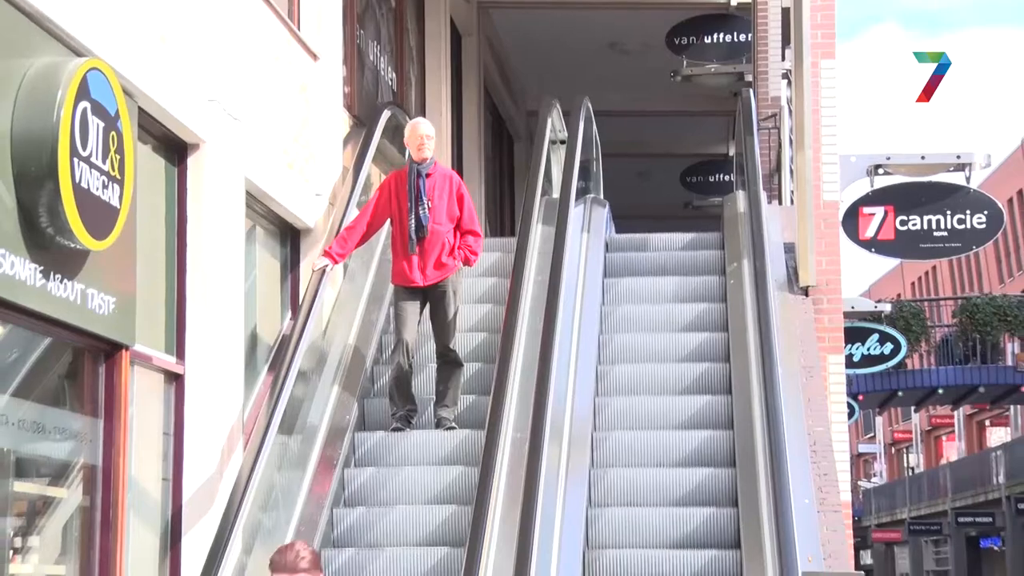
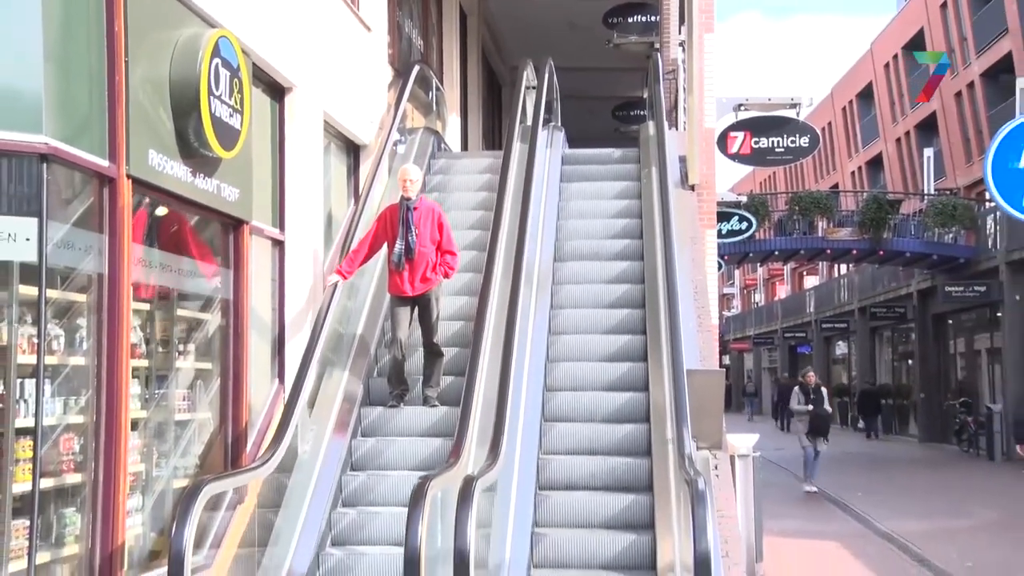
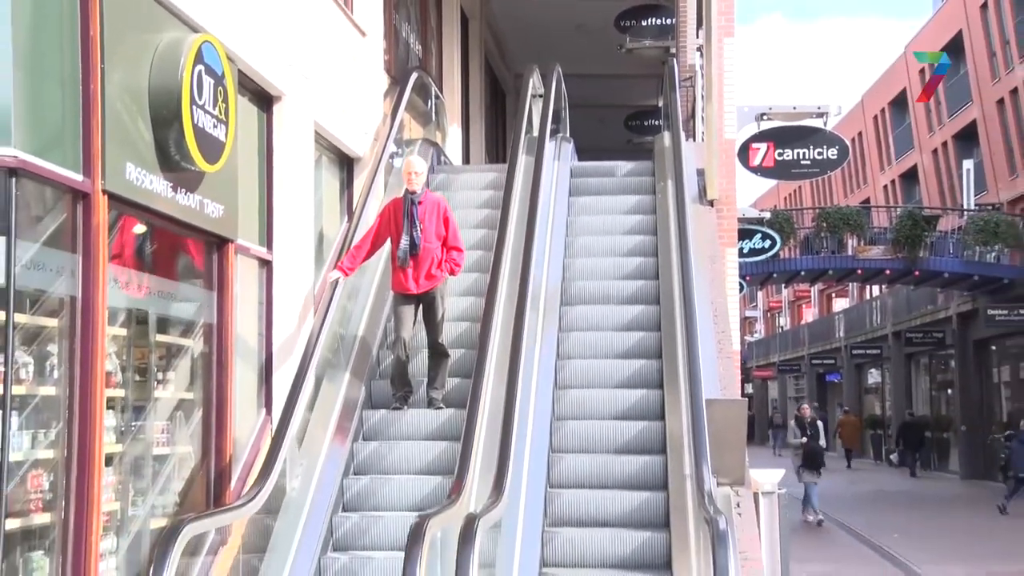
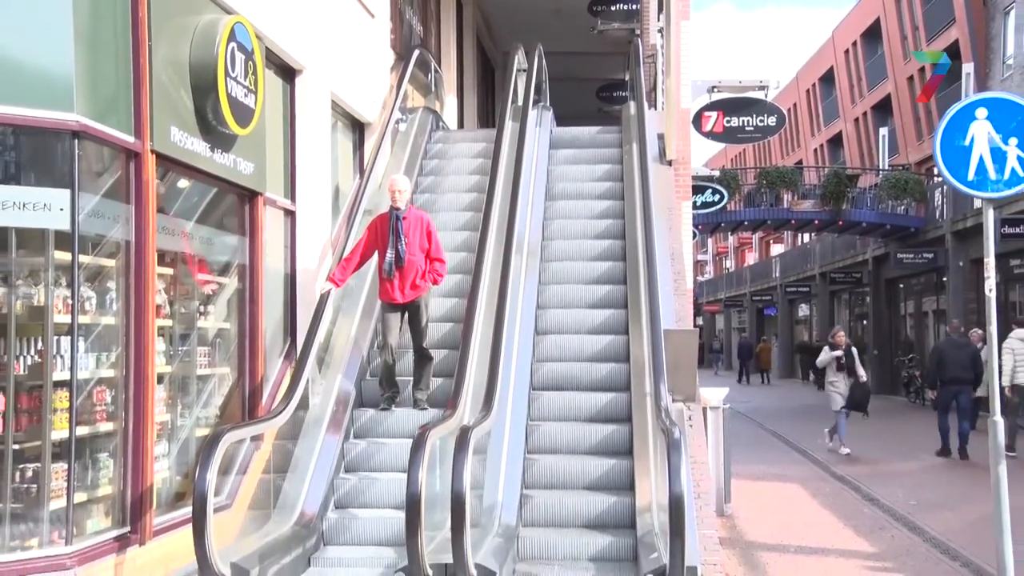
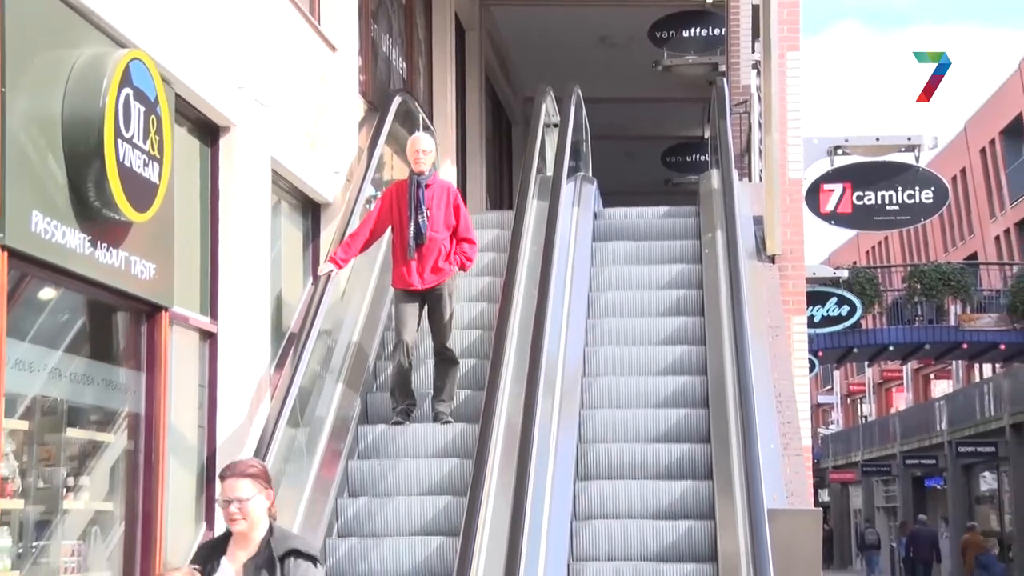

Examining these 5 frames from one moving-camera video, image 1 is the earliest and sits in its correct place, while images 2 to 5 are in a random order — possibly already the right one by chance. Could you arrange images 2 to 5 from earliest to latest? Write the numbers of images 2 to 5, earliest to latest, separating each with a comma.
5, 3, 2, 4
